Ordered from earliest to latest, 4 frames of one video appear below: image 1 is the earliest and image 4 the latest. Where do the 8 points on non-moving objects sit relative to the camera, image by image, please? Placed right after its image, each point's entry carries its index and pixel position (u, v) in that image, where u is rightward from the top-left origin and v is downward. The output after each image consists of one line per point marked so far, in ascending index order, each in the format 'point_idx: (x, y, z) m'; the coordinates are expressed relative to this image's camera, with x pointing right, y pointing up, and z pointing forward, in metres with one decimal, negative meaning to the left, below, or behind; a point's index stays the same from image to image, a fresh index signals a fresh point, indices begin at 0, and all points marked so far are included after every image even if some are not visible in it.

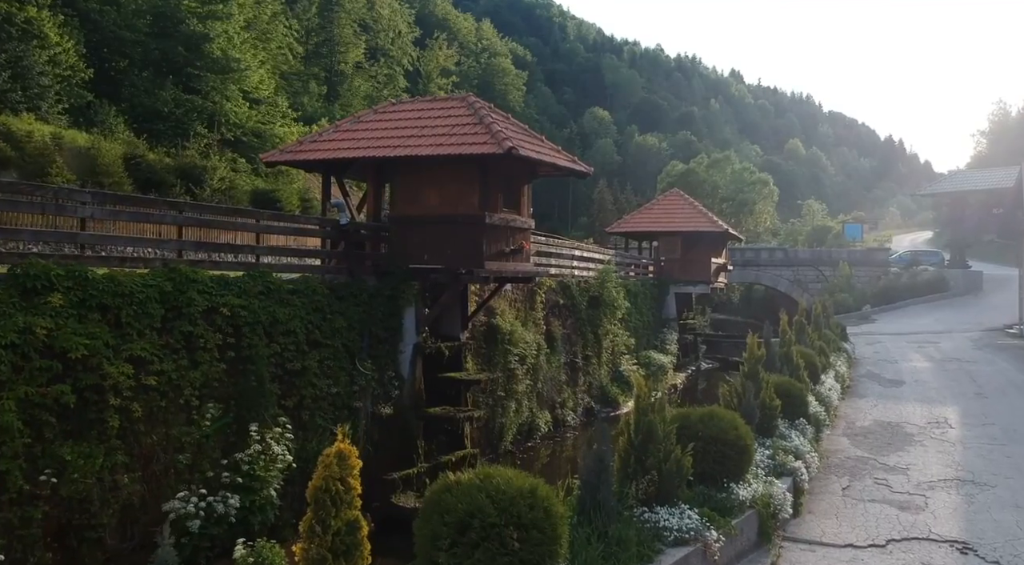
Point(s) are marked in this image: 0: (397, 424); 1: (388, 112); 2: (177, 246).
0: (-1.7, -2.1, +14.1) m
1: (-2.1, +2.9, +15.8) m
2: (-4.0, +0.4, +11.1) m
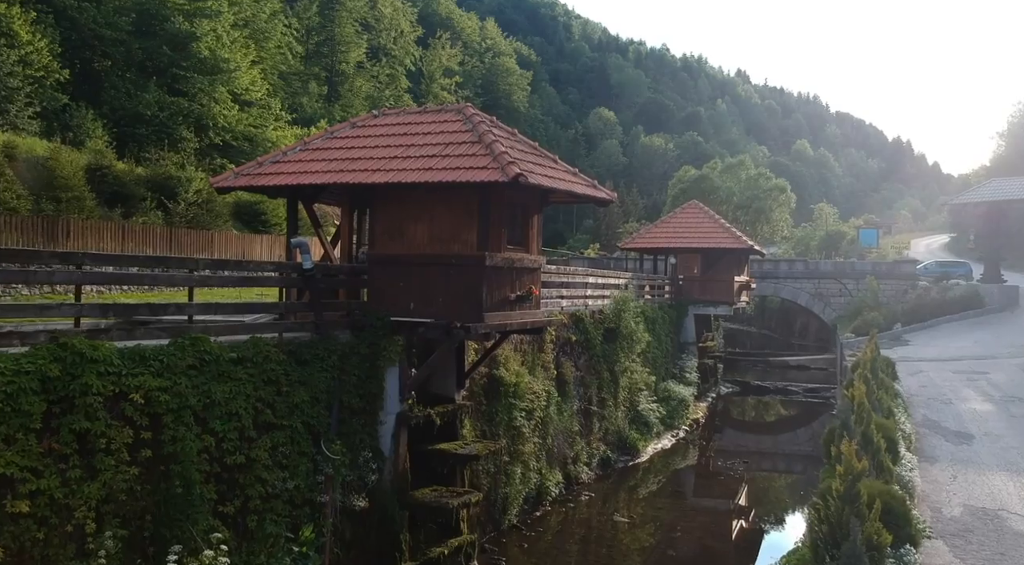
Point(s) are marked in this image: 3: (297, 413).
0: (-1.7, -2.8, +11.3) m
1: (-2.0, +2.2, +13.0) m
2: (-3.9, -0.3, +8.3) m
3: (-2.4, -1.4, +10.3) m
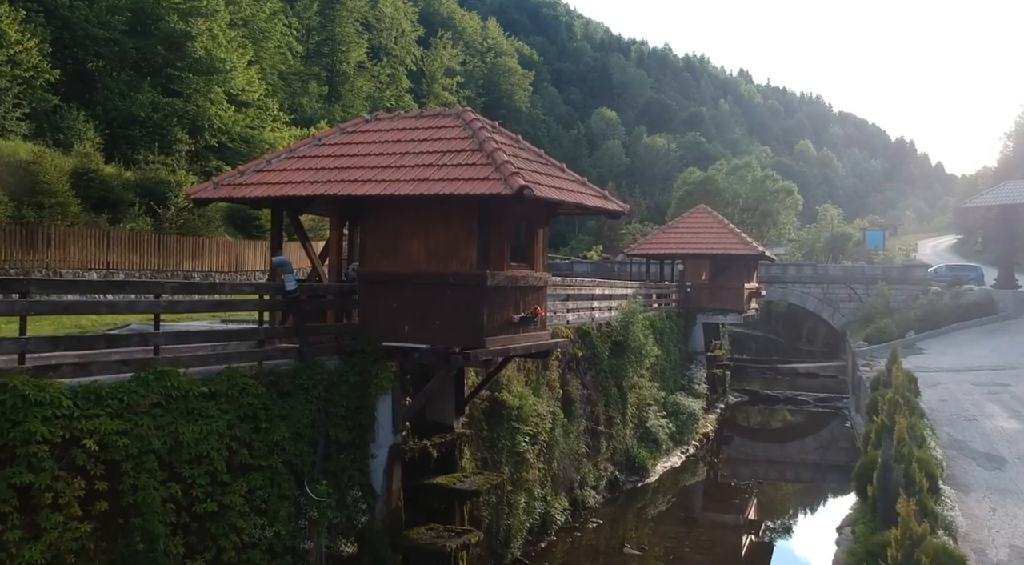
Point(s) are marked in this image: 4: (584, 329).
0: (-1.6, -3.1, +10.3) m
1: (-1.9, +2.0, +12.0) m
2: (-3.9, -0.5, +7.3) m
3: (-2.3, -1.7, +9.3) m
4: (+1.5, -0.9, +19.1) m
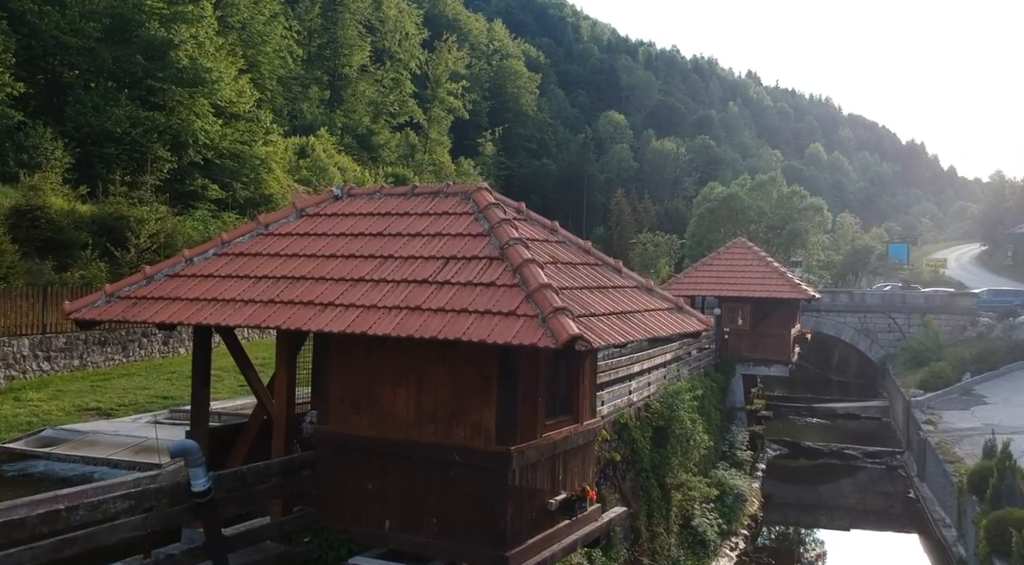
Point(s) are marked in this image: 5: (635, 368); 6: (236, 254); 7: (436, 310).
0: (-1.3, -4.4, +6.6) m
1: (-1.6, +0.6, +8.3) m
2: (-3.6, -1.8, +3.6) m
3: (-2.1, -3.0, +5.6) m
4: (+1.8, -2.3, +15.3) m
5: (+2.2, -1.5, +17.2) m
6: (-2.4, +0.3, +8.0) m
7: (-0.5, -0.2, +6.6) m
